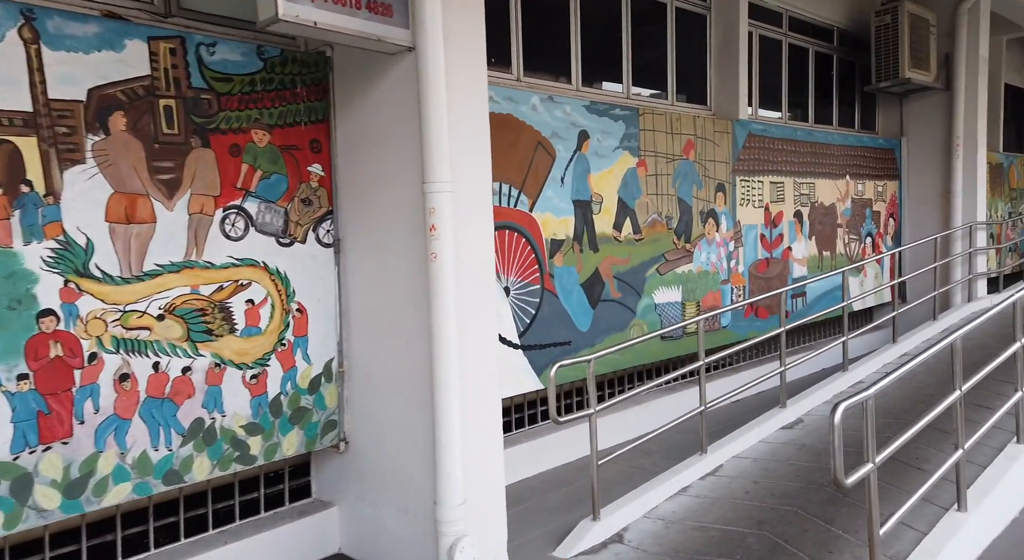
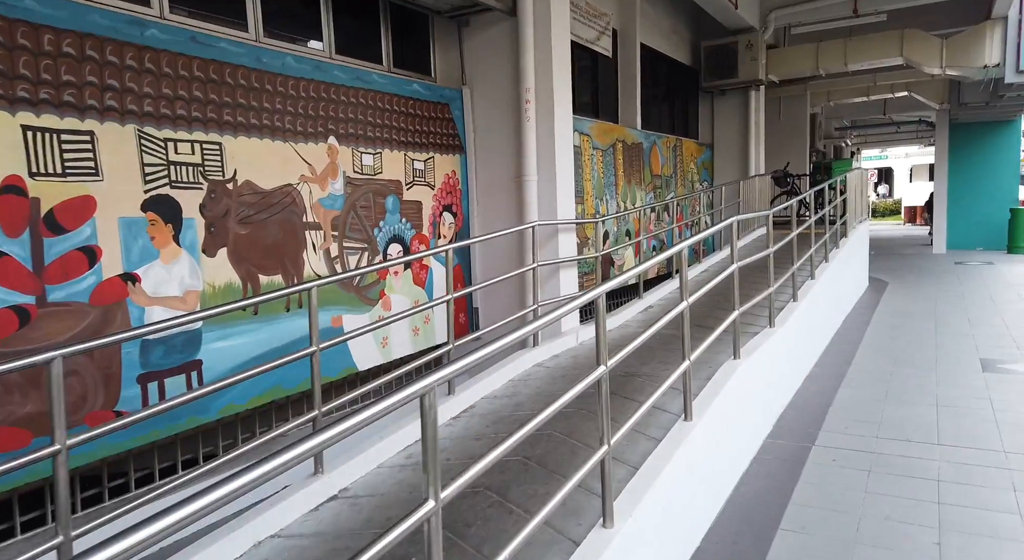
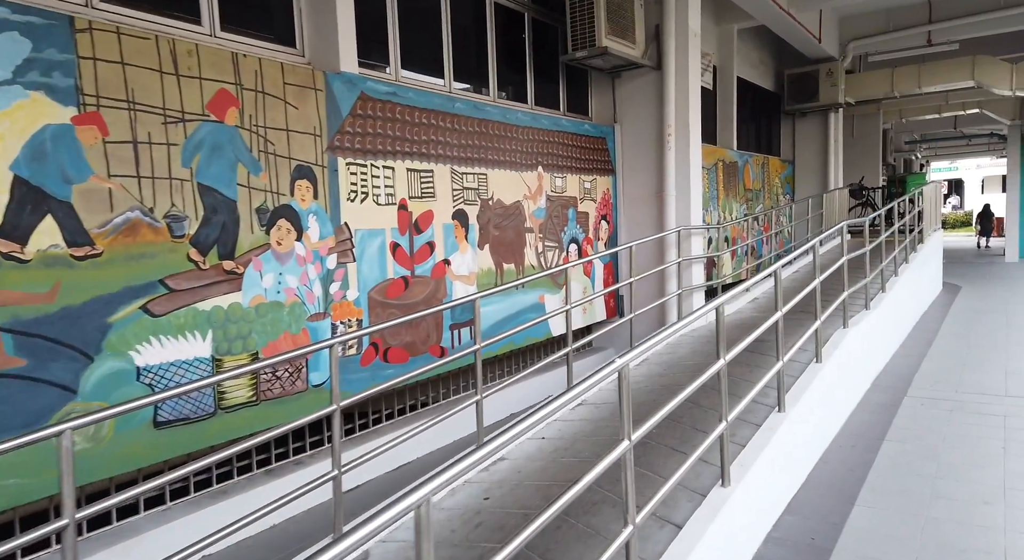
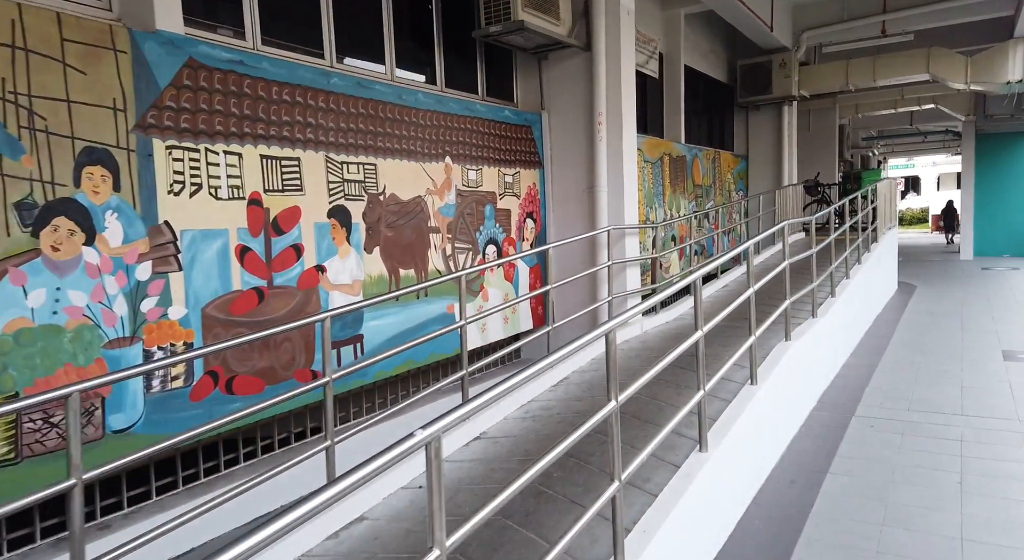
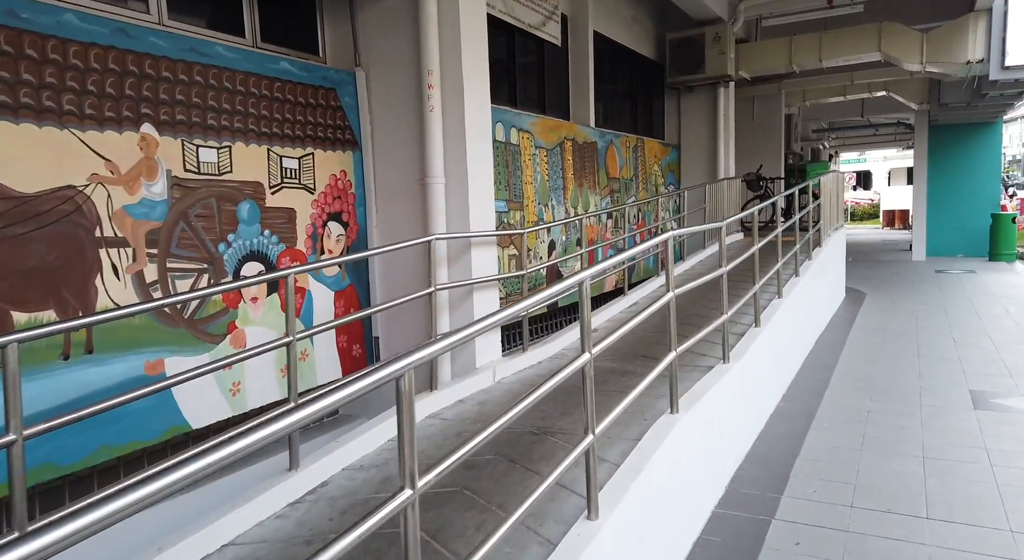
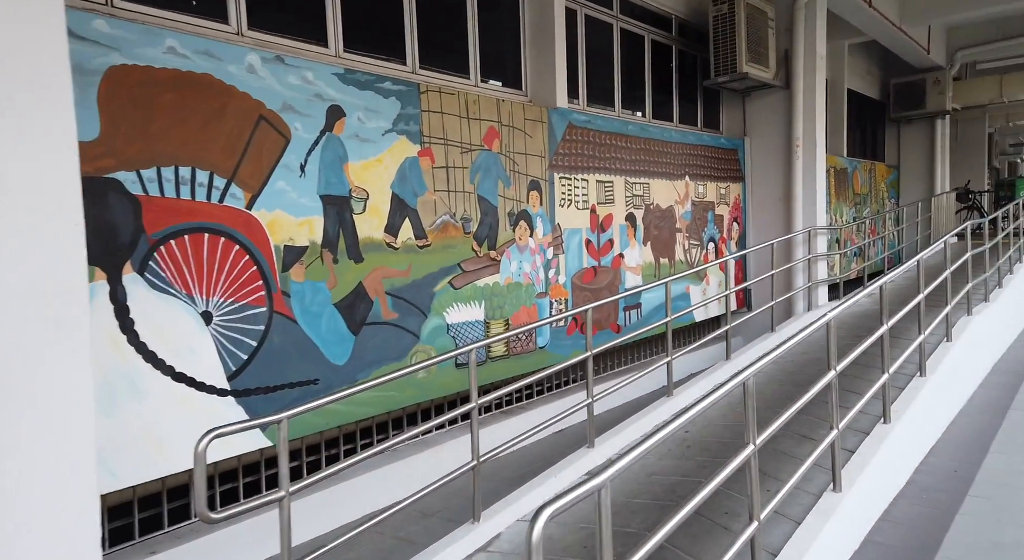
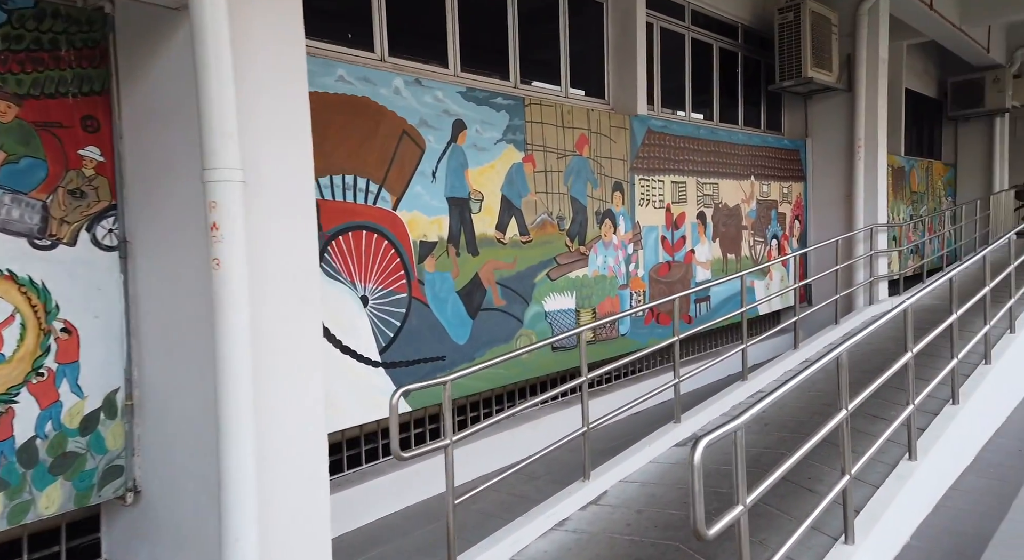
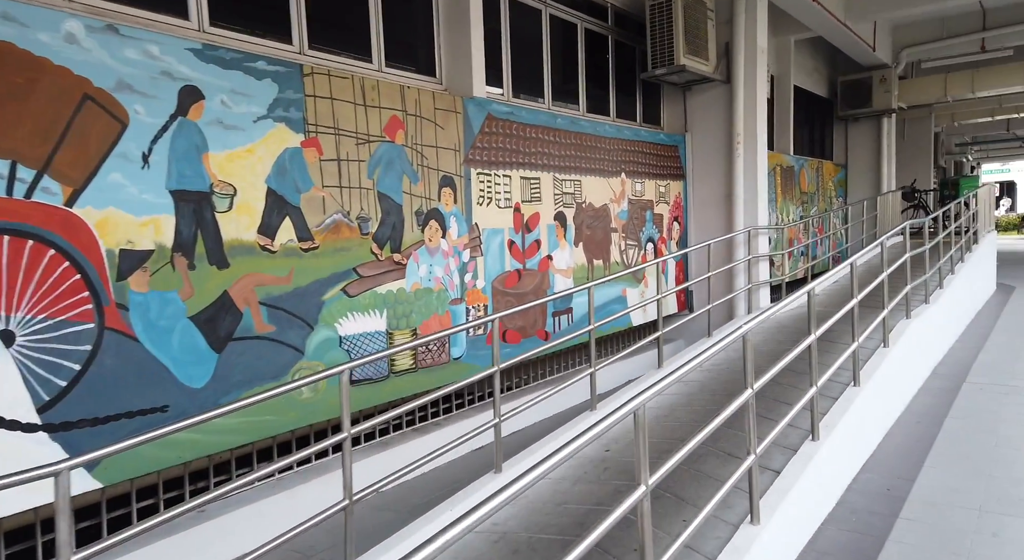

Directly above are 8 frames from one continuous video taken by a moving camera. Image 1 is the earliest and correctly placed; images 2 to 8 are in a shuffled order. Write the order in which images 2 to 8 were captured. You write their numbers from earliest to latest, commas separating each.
7, 6, 8, 3, 4, 2, 5
